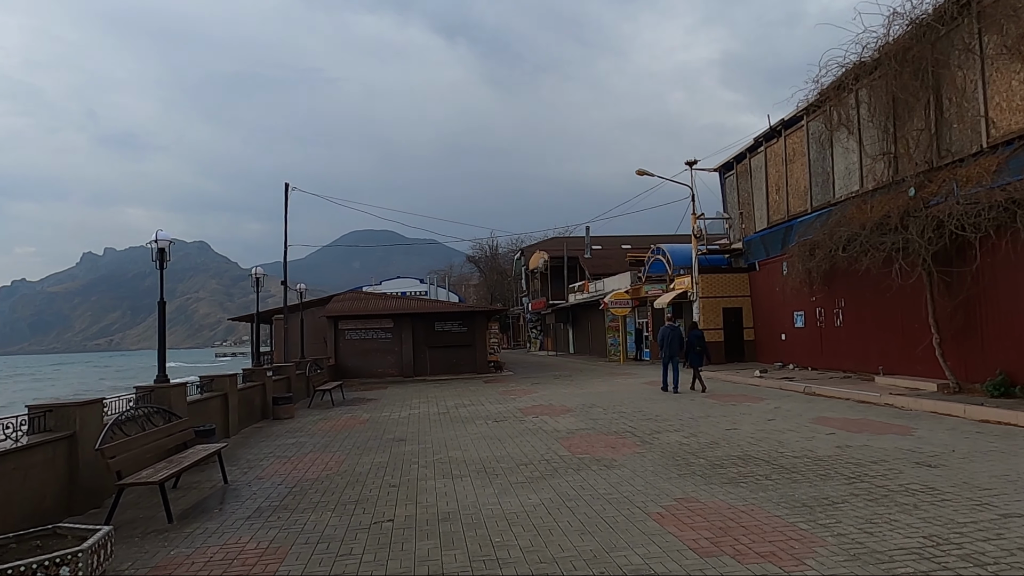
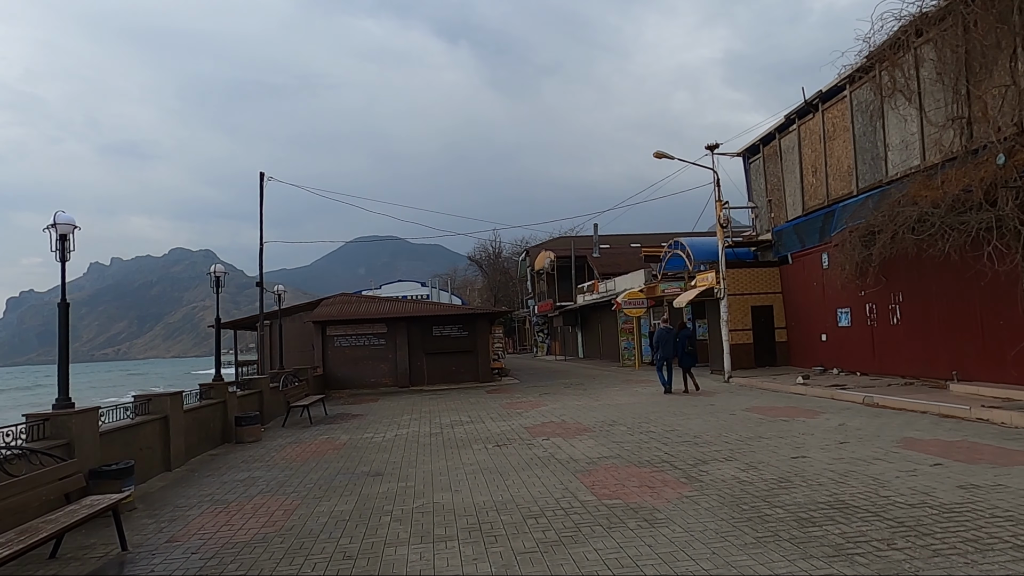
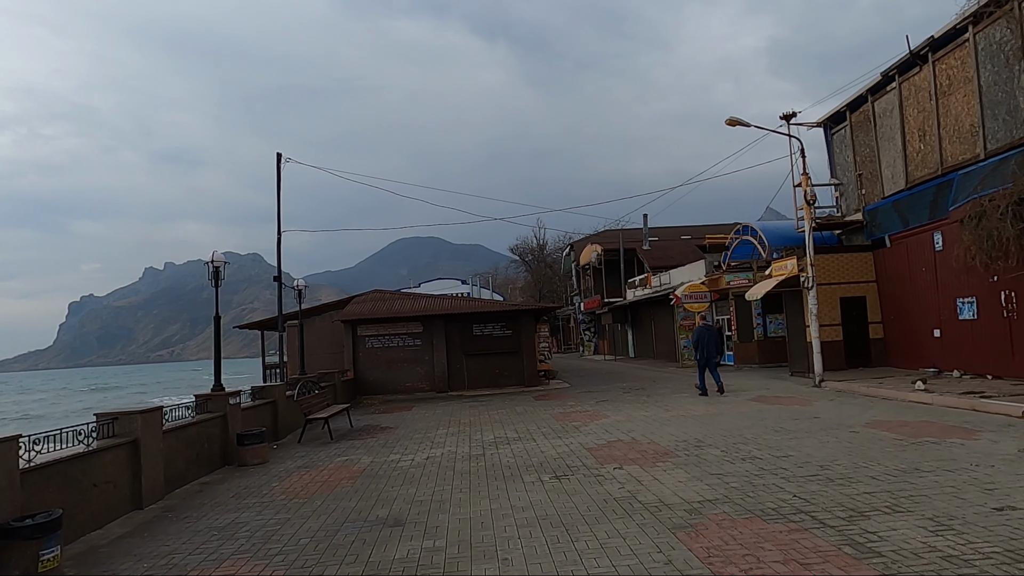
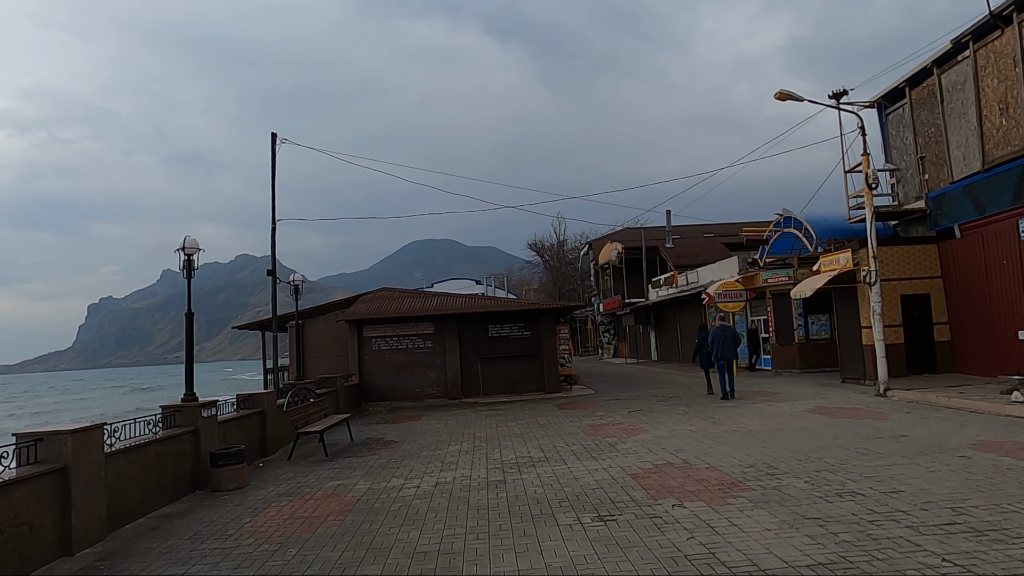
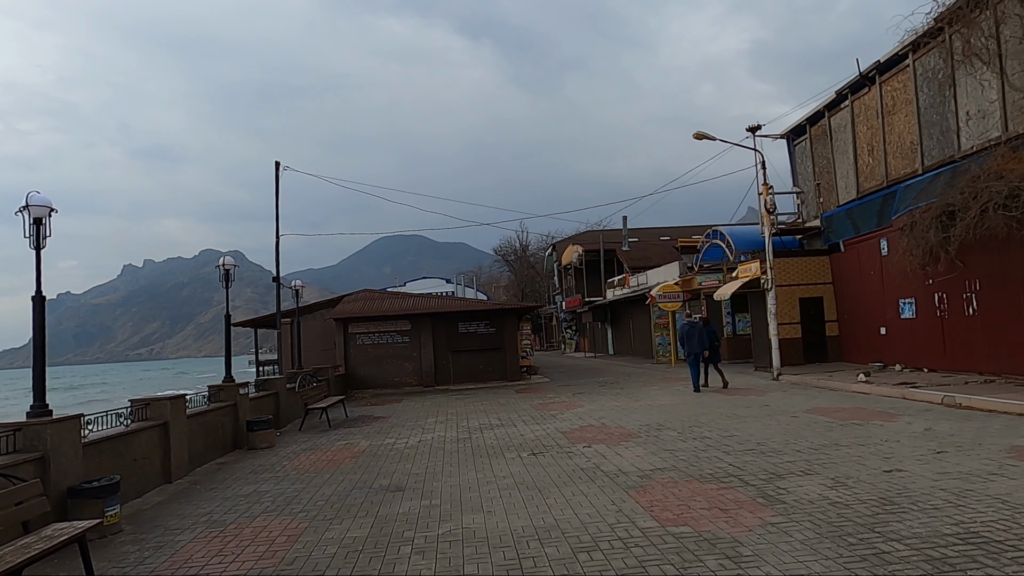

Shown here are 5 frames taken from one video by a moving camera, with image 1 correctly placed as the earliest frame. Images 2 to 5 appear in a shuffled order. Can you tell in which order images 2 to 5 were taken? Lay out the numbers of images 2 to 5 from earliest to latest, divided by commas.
2, 5, 3, 4
